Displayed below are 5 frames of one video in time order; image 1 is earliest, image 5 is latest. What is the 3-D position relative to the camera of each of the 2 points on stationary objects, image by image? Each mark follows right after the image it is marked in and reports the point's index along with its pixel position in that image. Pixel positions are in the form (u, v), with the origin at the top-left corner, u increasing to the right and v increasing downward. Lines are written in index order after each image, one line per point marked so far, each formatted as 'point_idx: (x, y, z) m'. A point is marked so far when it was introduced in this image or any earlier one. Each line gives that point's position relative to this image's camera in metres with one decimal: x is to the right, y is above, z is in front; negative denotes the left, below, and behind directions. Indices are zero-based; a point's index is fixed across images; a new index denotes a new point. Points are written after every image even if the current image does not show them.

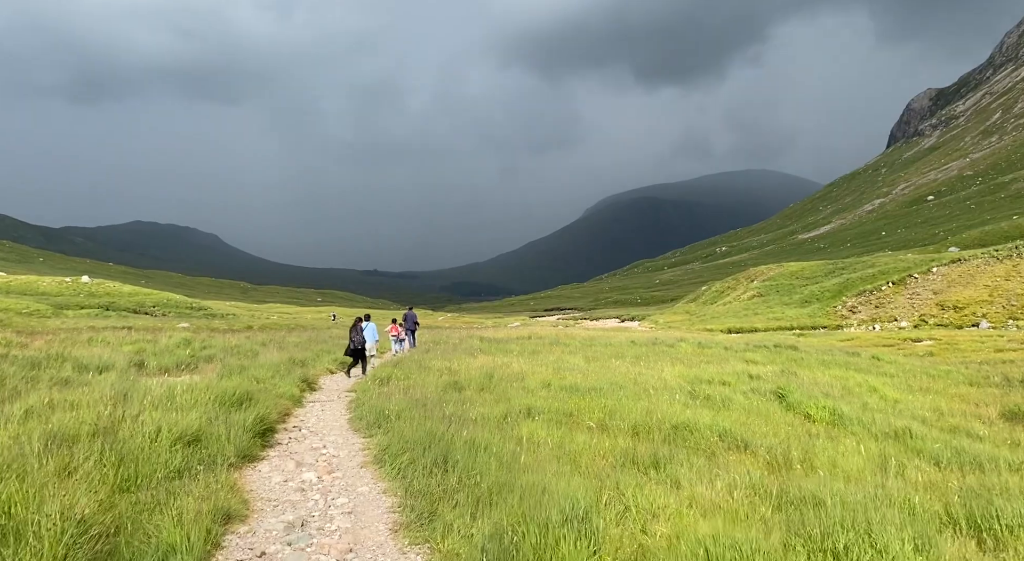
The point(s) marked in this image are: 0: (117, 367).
0: (-10.6, -2.4, +16.5) m
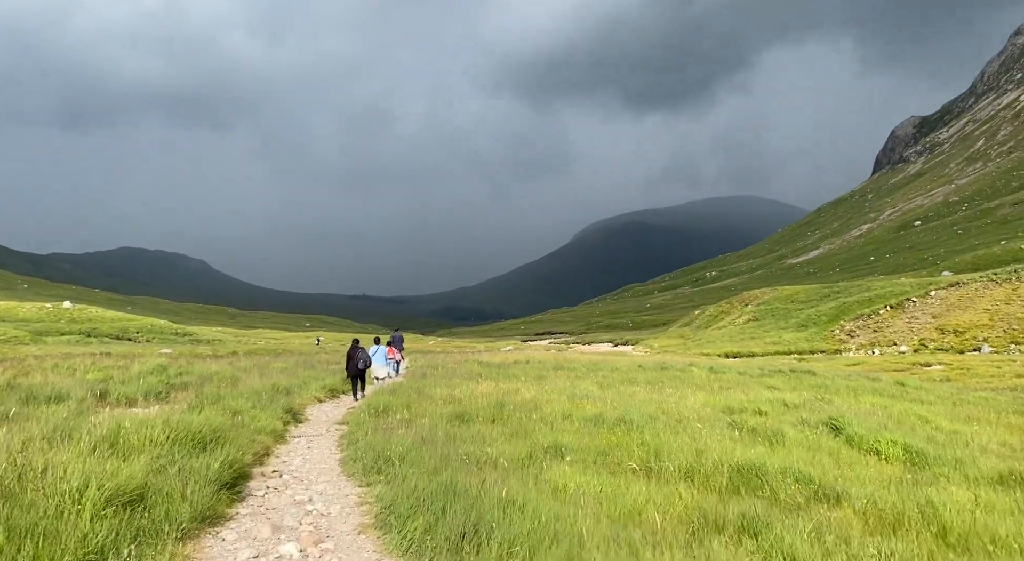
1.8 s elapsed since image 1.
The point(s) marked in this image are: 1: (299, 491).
0: (-10.2, -2.7, +14.3) m
1: (-3.0, -3.0, +8.6) m
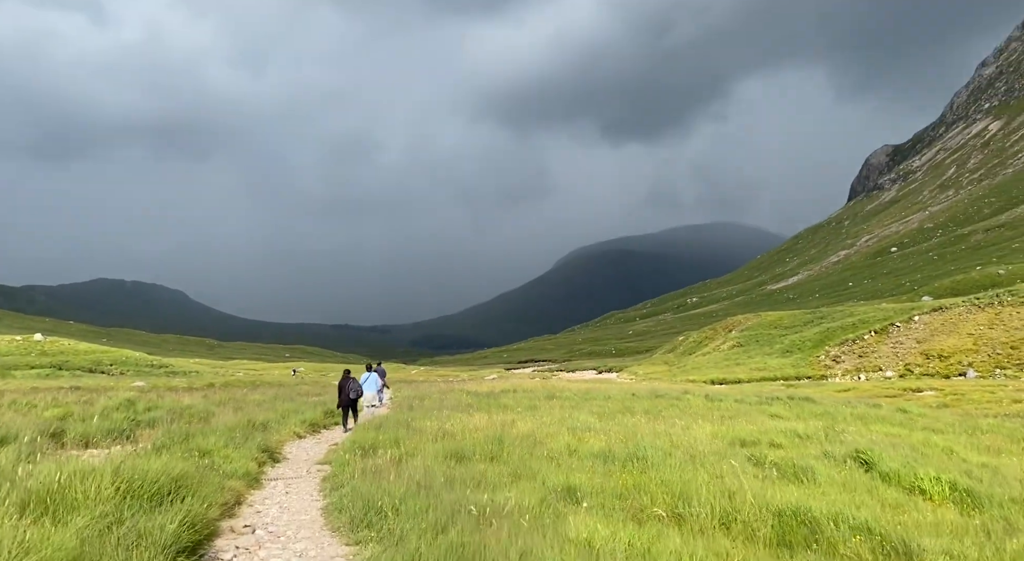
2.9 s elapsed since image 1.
0: (-10.2, -3.3, +12.7) m
1: (-2.8, -3.2, +7.3) m
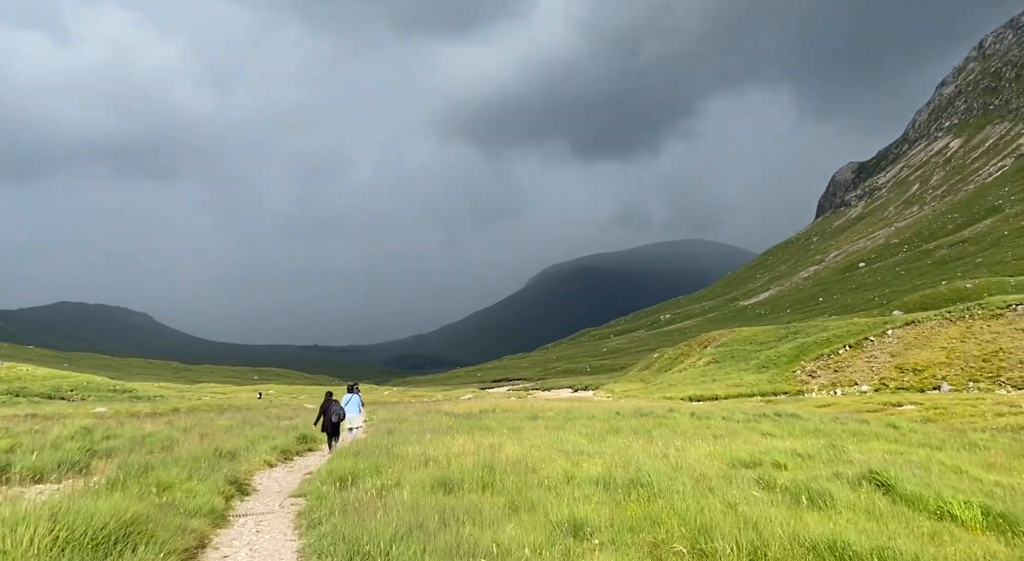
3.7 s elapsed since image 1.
0: (-10.3, -3.6, +11.2) m
1: (-2.7, -3.3, +6.1) m
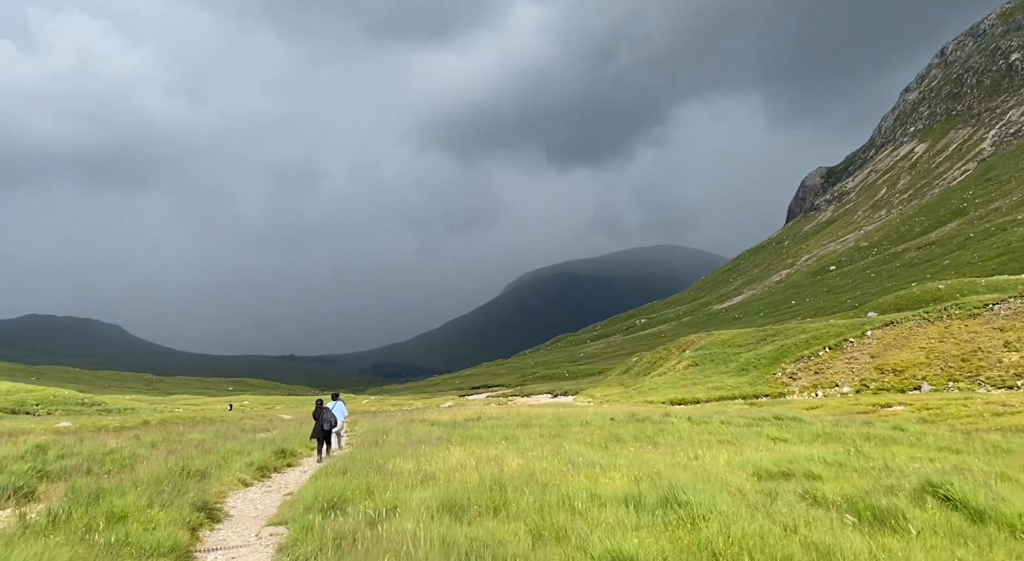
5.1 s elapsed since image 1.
0: (-10.0, -3.5, +9.2) m
1: (-2.1, -3.1, +4.4) m
